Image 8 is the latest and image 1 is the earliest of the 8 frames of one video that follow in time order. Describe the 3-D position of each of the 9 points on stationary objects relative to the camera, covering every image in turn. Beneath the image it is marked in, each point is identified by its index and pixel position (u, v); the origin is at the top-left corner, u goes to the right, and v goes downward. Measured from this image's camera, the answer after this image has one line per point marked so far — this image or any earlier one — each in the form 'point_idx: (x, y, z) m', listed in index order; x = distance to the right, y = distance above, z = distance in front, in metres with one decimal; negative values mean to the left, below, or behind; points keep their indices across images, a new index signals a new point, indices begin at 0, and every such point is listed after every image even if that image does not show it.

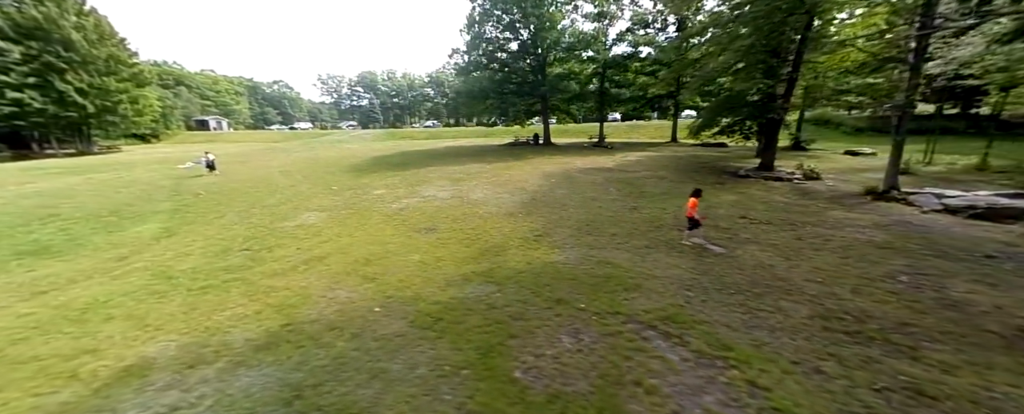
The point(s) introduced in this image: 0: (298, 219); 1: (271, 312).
0: (-5.2, -0.3, +8.4) m
1: (-2.8, -1.2, +4.0) m
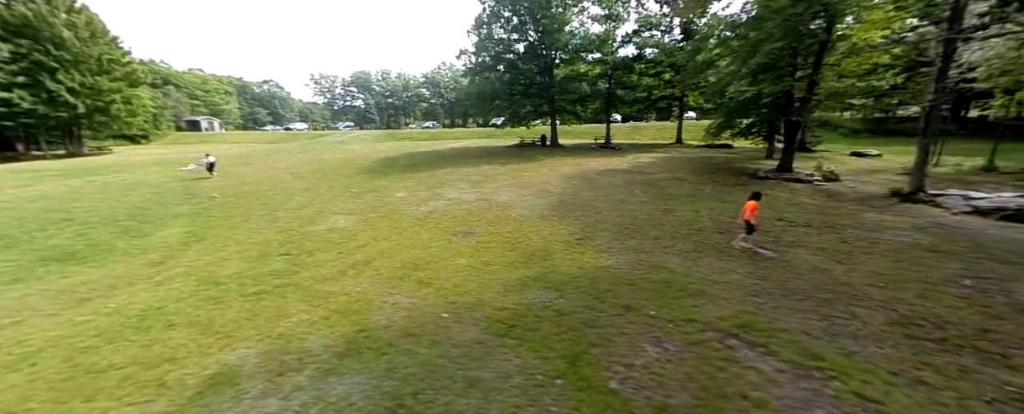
0: (-4.4, -0.4, +8.3) m
1: (-2.0, -1.3, +3.9) m
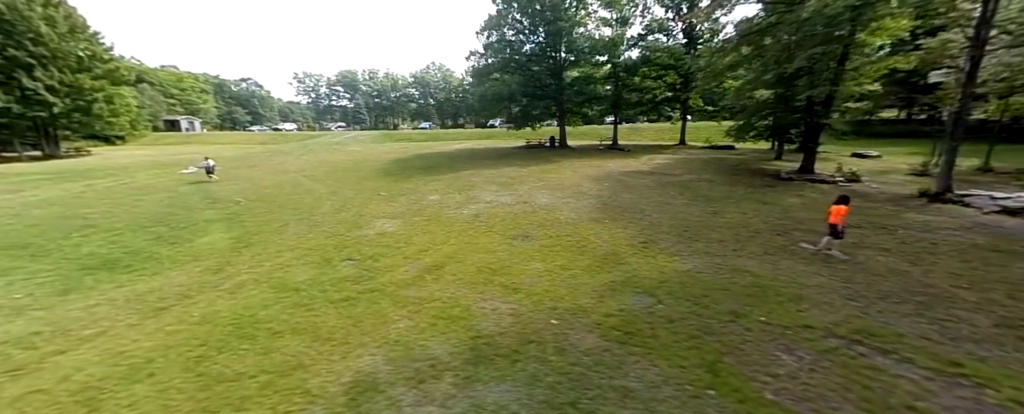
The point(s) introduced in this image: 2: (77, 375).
0: (-3.2, -0.5, +8.2) m
1: (-0.8, -1.4, +3.9) m
2: (-4.4, -1.7, +3.6) m
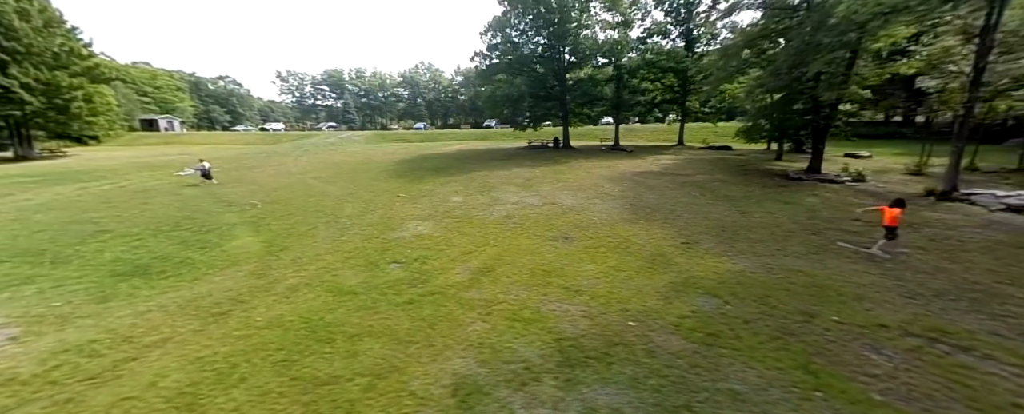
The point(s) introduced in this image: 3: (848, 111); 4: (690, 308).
0: (-2.4, -0.5, +8.2) m
1: (+0.1, -1.4, +3.9) m
2: (-3.5, -1.8, +3.5) m
3: (+14.8, +4.2, +14.9) m
4: (+2.1, -1.2, +4.1) m
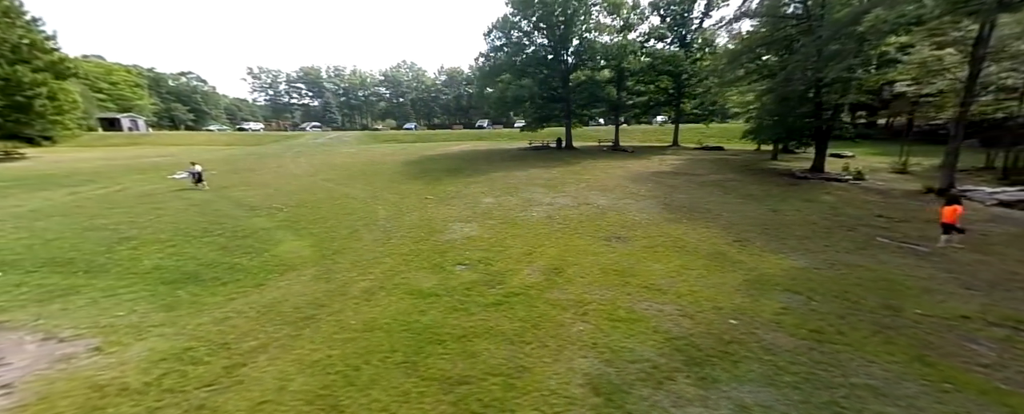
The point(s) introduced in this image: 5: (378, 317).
0: (-1.4, -0.6, +8.2) m
1: (+1.4, -1.4, +4.0) m
2: (-2.2, -1.8, +3.5) m
3: (+15.5, +4.3, +15.6) m
4: (+3.4, -1.2, +4.3) m
5: (-1.8, -1.5, +4.7) m
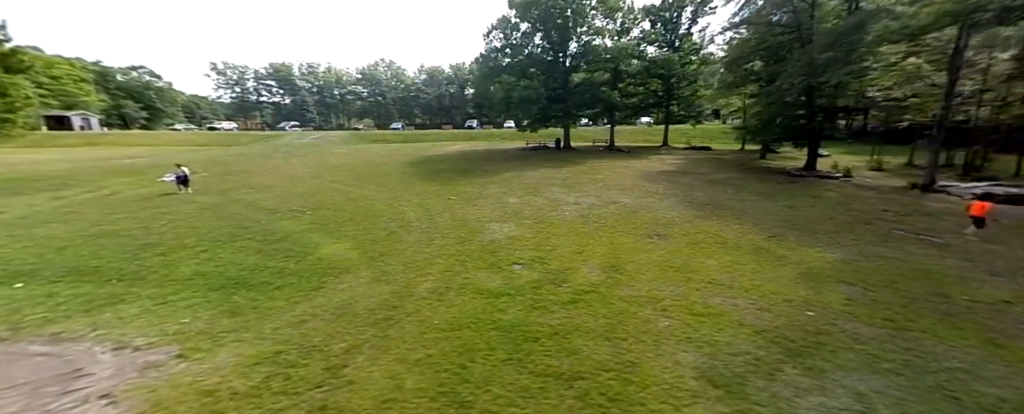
0: (-0.4, -0.6, +8.3) m
1: (+2.5, -1.4, +4.3) m
2: (-1.1, -1.9, +3.6) m
3: (+16.0, +4.5, +16.5) m
4: (+4.5, -1.2, +4.7) m
5: (-0.7, -1.5, +4.8) m
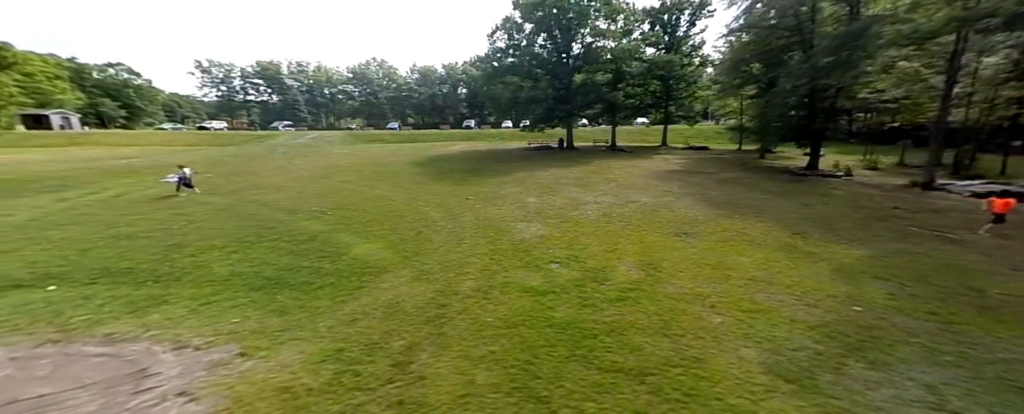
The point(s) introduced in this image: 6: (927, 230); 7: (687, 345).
0: (+0.2, -0.6, +8.5) m
1: (+3.2, -1.4, +4.5) m
2: (-0.3, -1.9, +3.7) m
3: (+16.6, +4.6, +16.9) m
4: (+5.2, -1.2, +4.9) m
5: (0.0, -1.5, +4.9) m
6: (+9.6, -0.5, +8.0) m
7: (+2.0, -1.6, +3.9) m
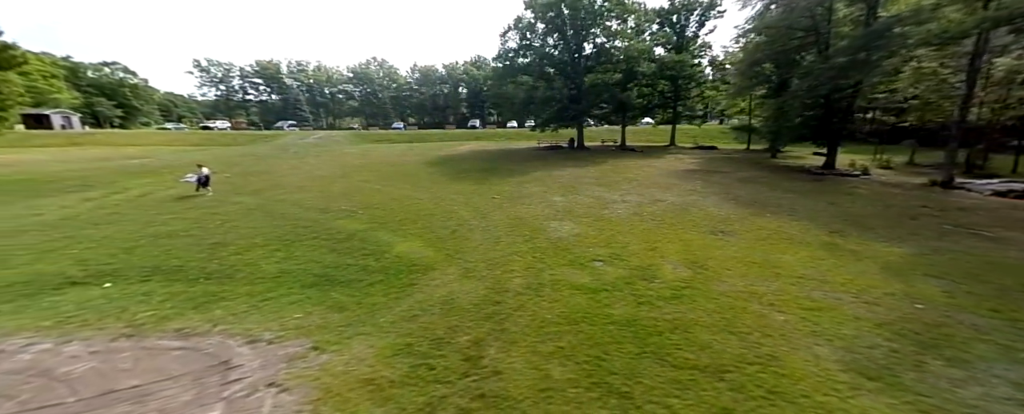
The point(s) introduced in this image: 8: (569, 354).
0: (+1.1, -0.6, +8.6) m
1: (+4.1, -1.4, +4.6) m
2: (+0.5, -1.9, +3.9) m
3: (+17.5, +4.6, +16.9) m
4: (+6.1, -1.2, +5.0) m
5: (+0.8, -1.5, +5.1) m
6: (+10.5, -0.5, +8.0) m
7: (+2.9, -1.6, +4.1) m
8: (+0.7, -1.7, +4.2) m
